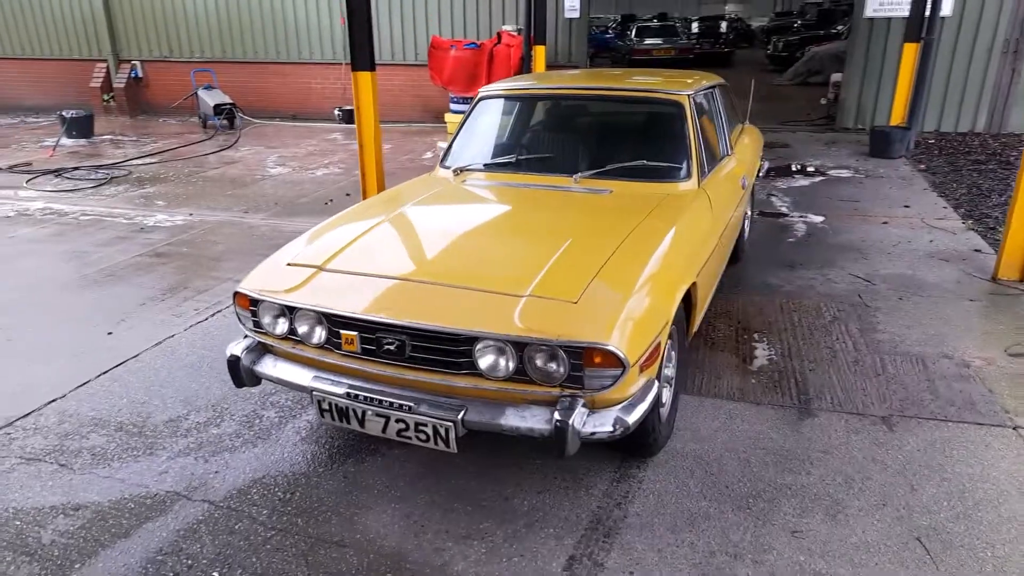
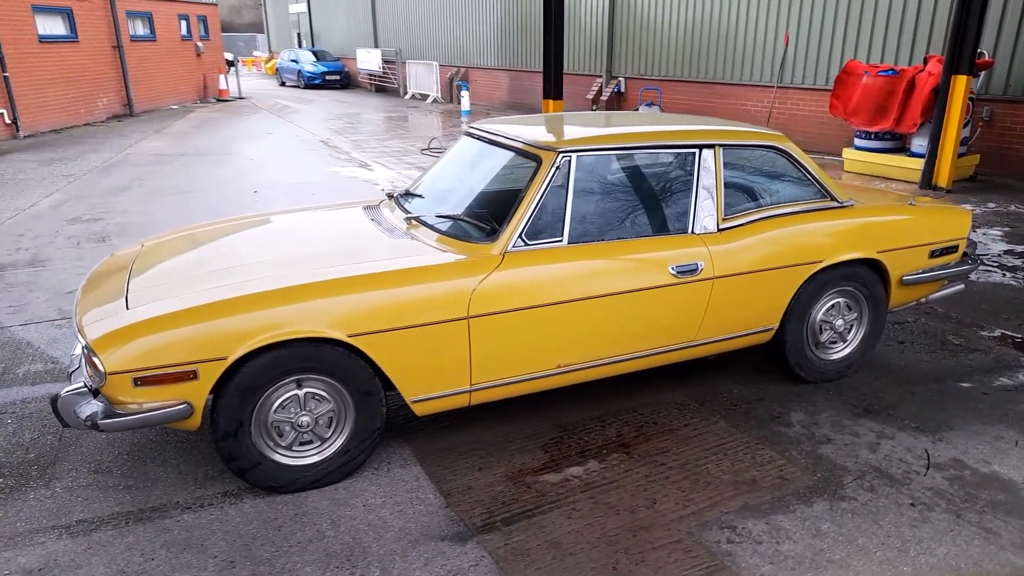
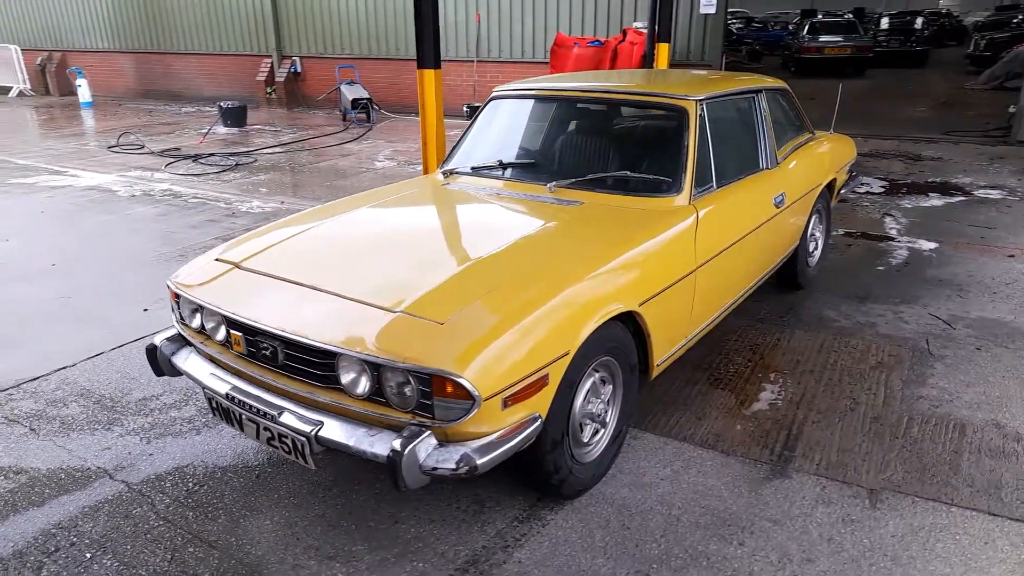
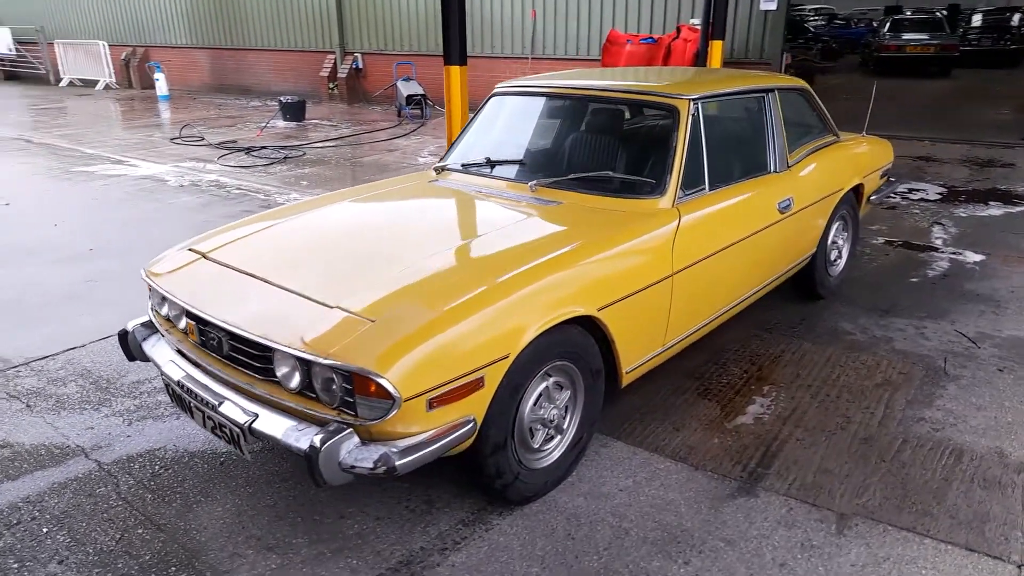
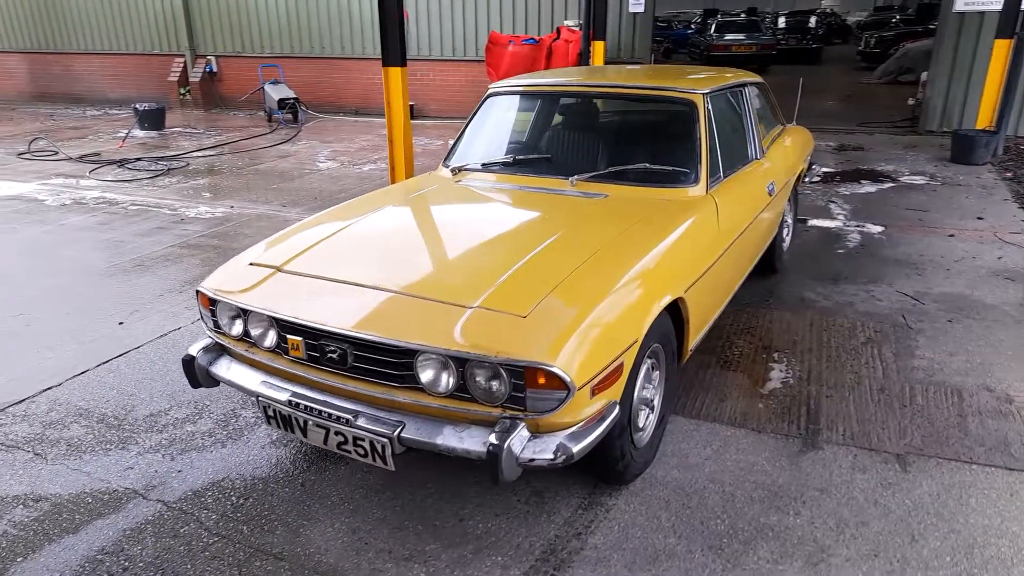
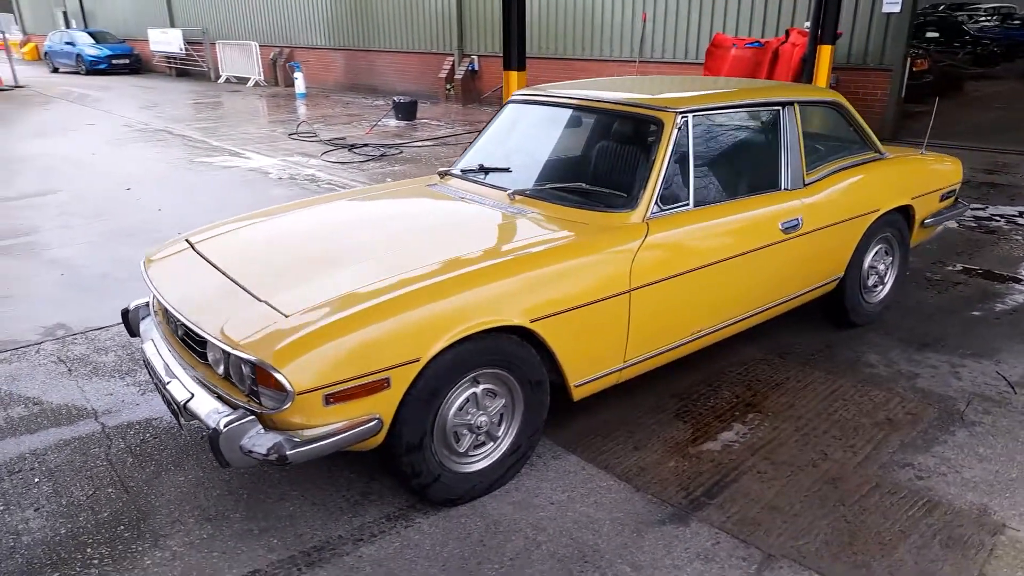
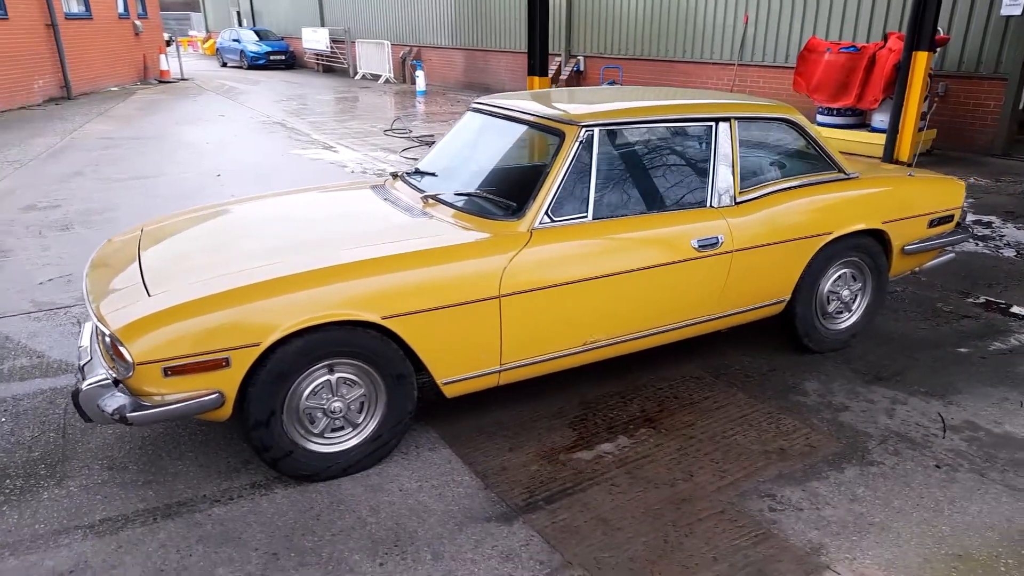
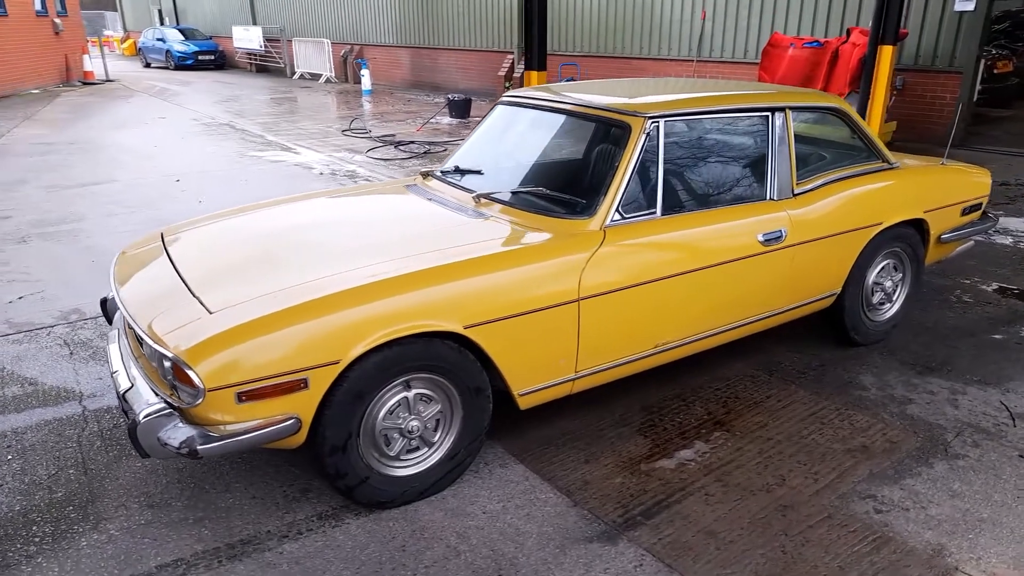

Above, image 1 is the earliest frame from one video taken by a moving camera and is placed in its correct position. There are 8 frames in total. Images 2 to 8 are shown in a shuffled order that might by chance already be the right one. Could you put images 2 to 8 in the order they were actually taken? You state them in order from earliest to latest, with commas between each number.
5, 3, 4, 6, 8, 7, 2
